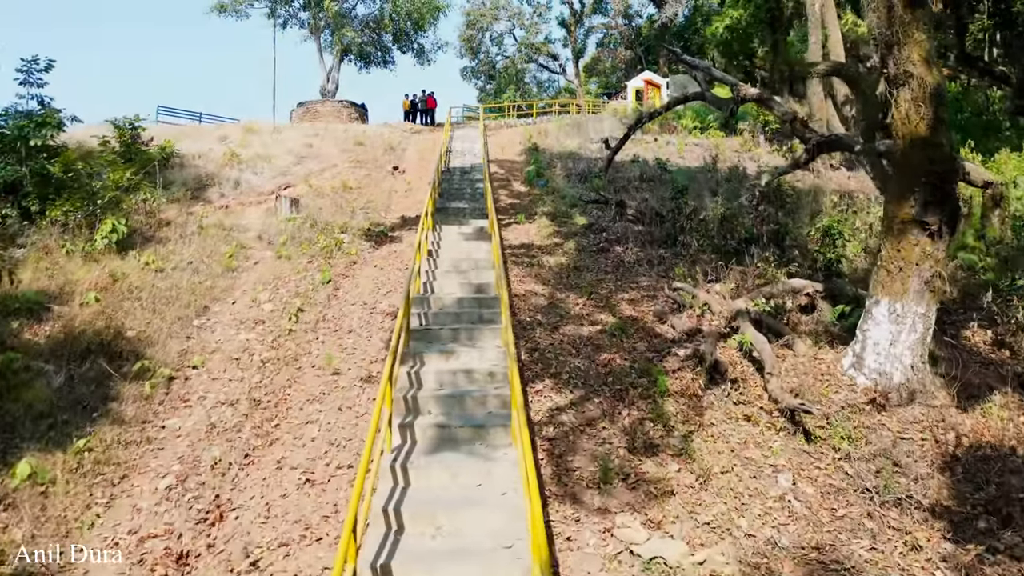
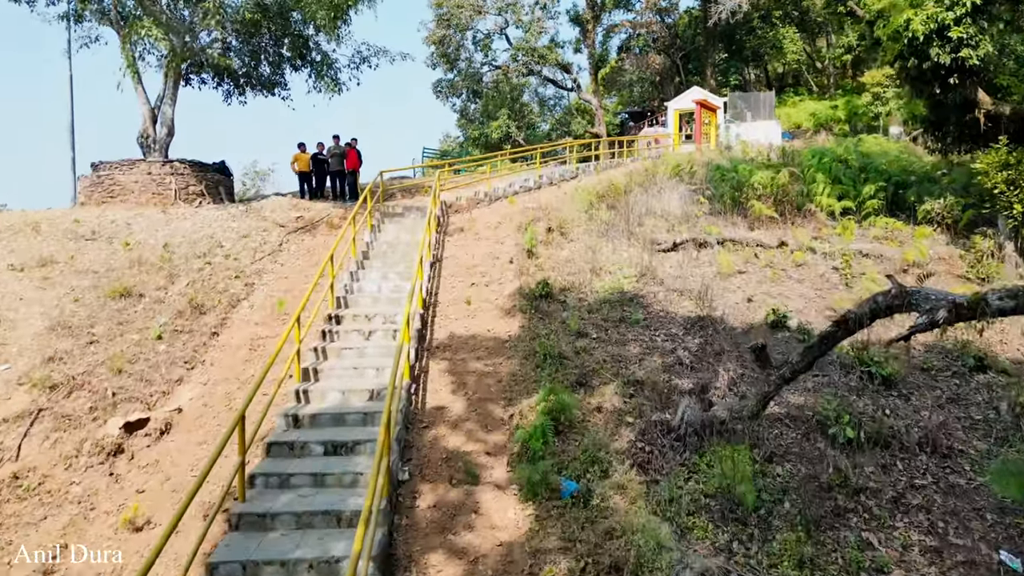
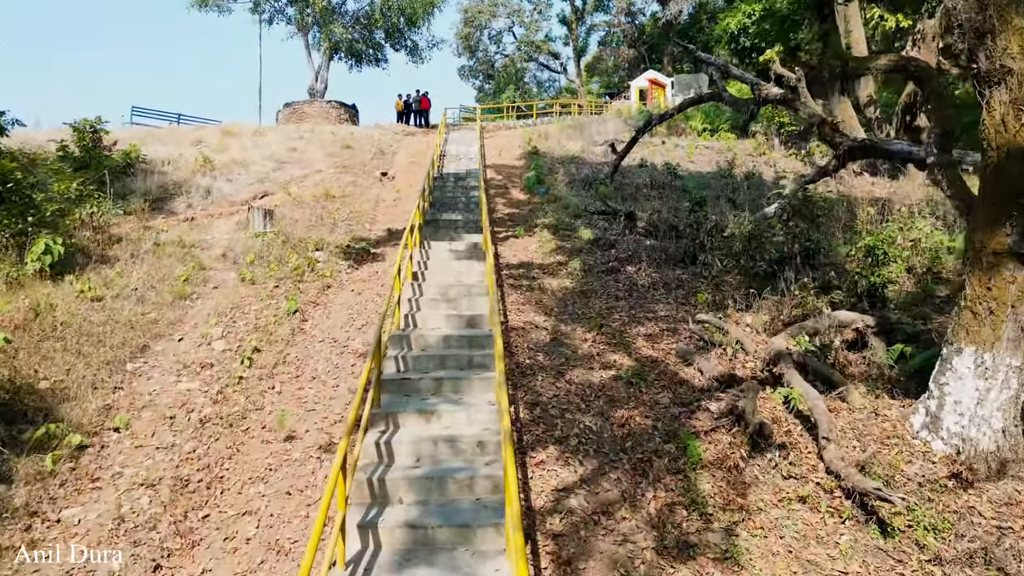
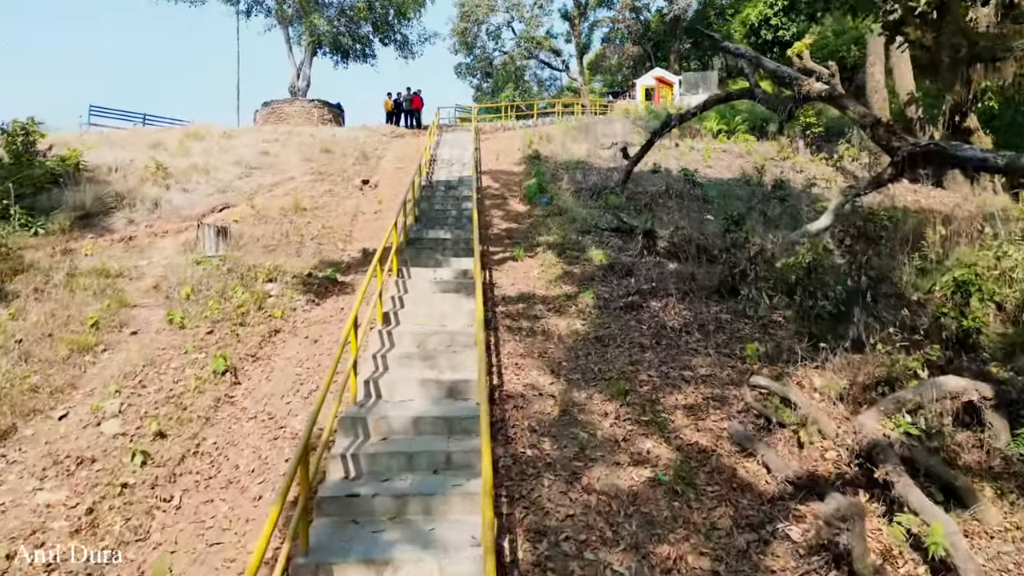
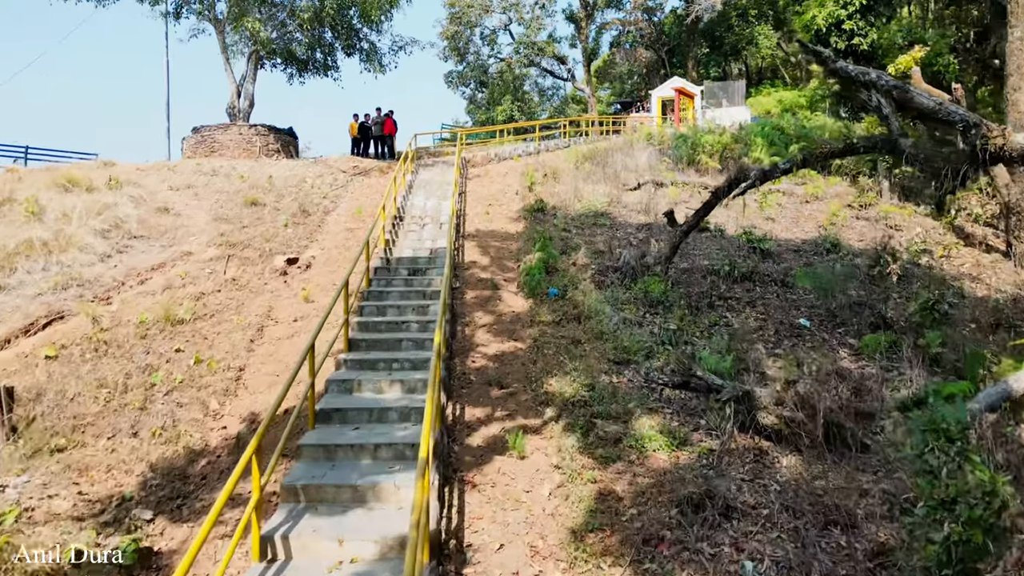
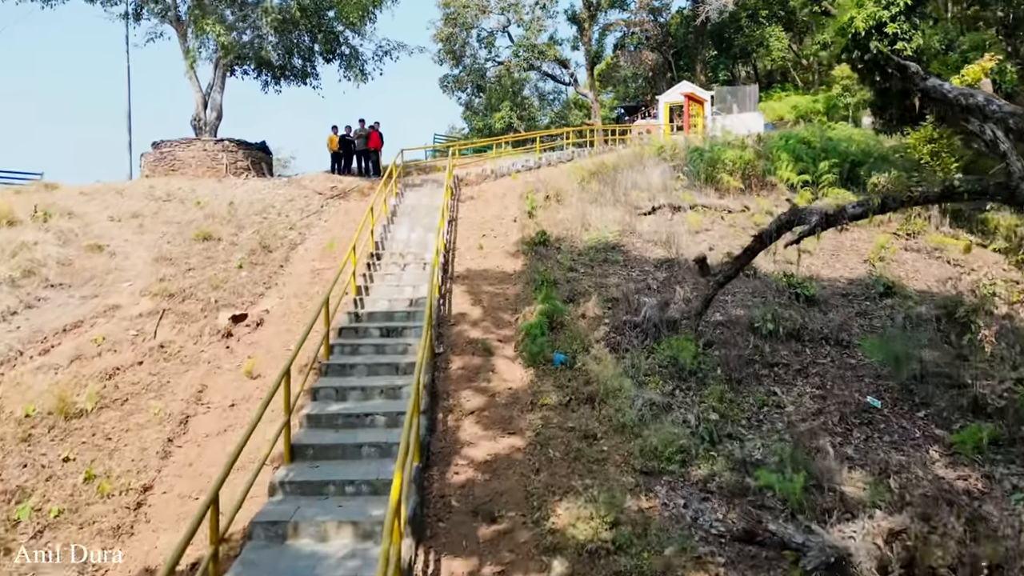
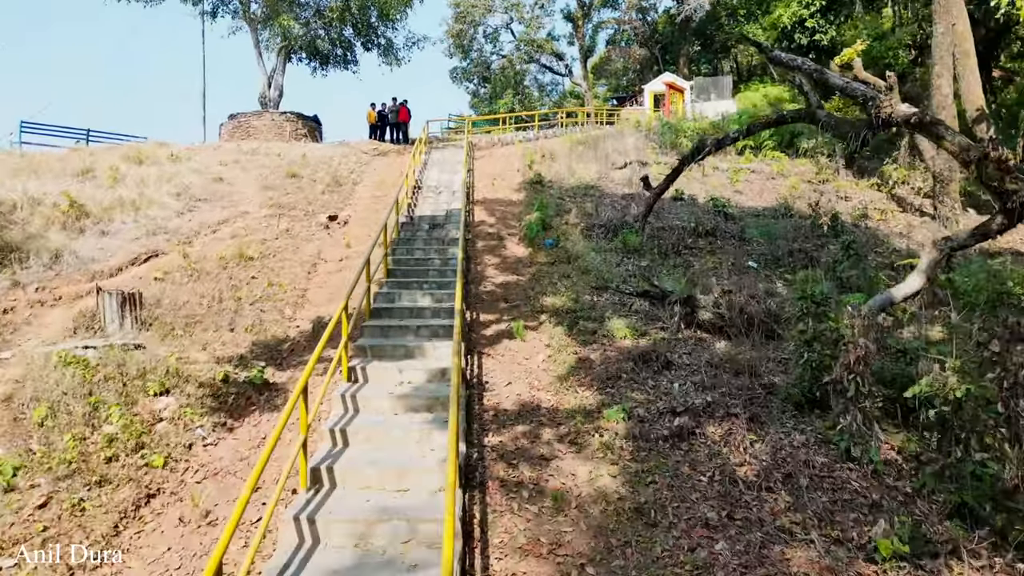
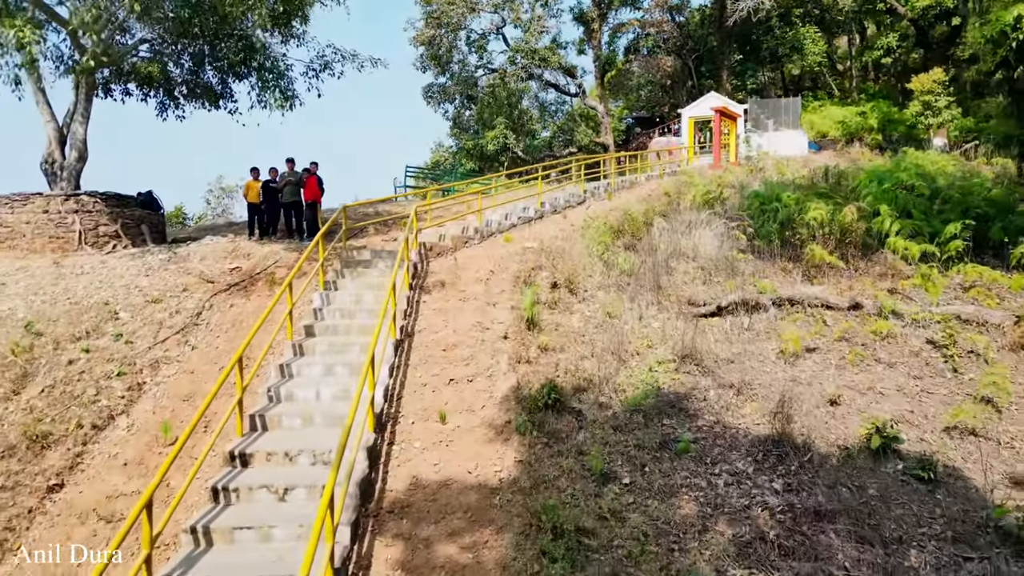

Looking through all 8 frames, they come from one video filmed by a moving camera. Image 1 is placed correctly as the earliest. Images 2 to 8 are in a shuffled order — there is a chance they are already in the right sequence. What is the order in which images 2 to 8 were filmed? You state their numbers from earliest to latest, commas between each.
3, 4, 7, 5, 6, 2, 8
